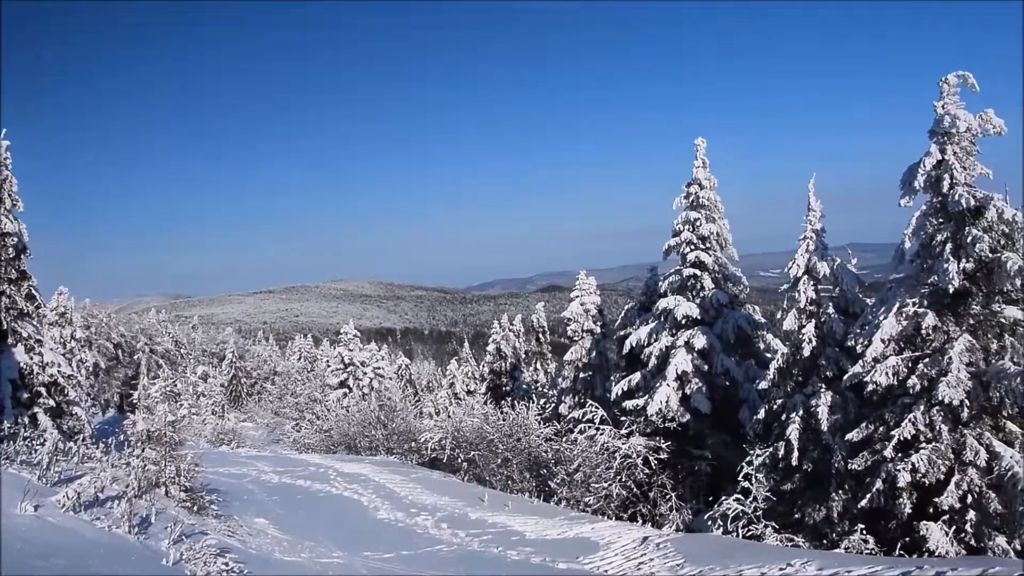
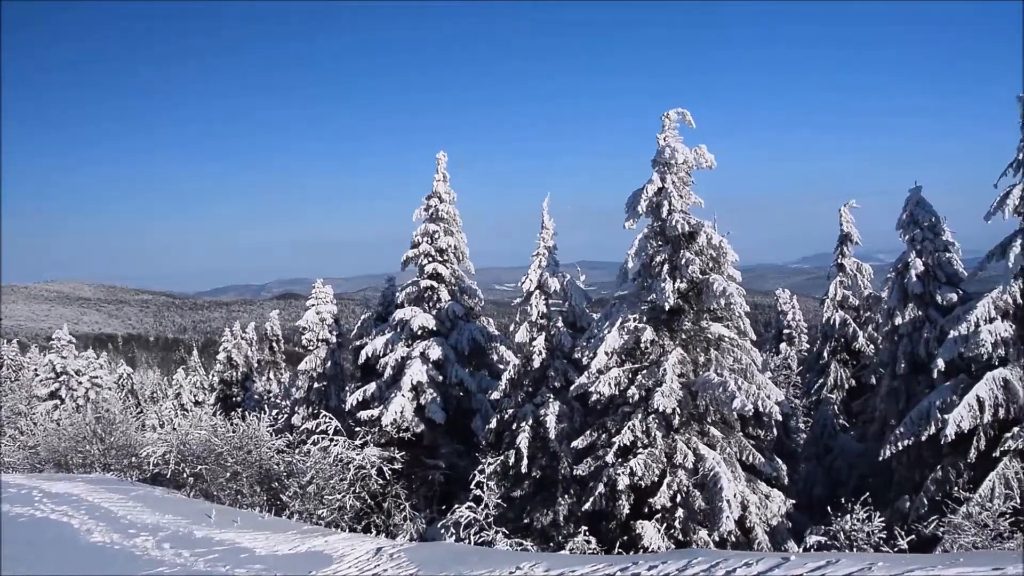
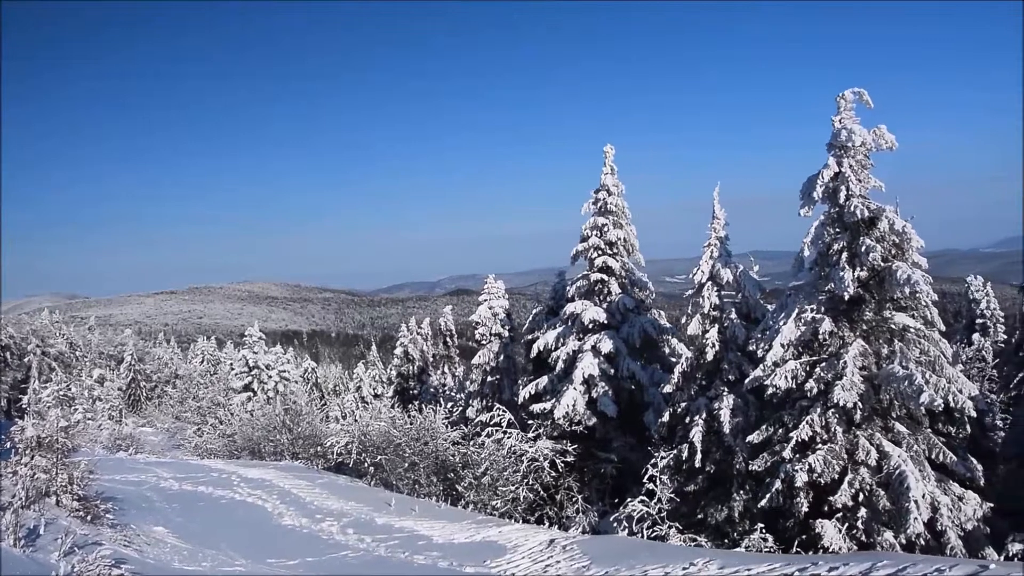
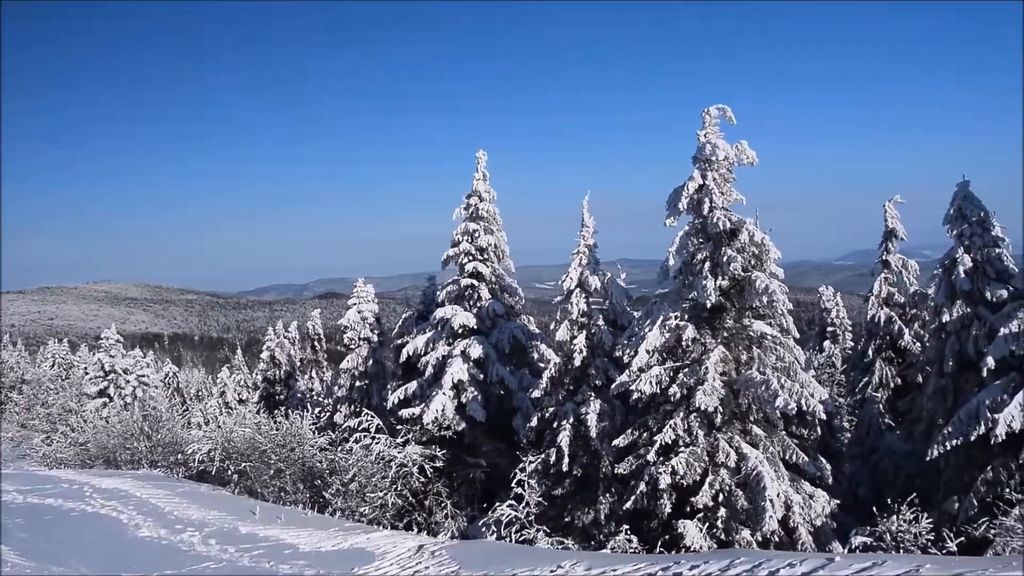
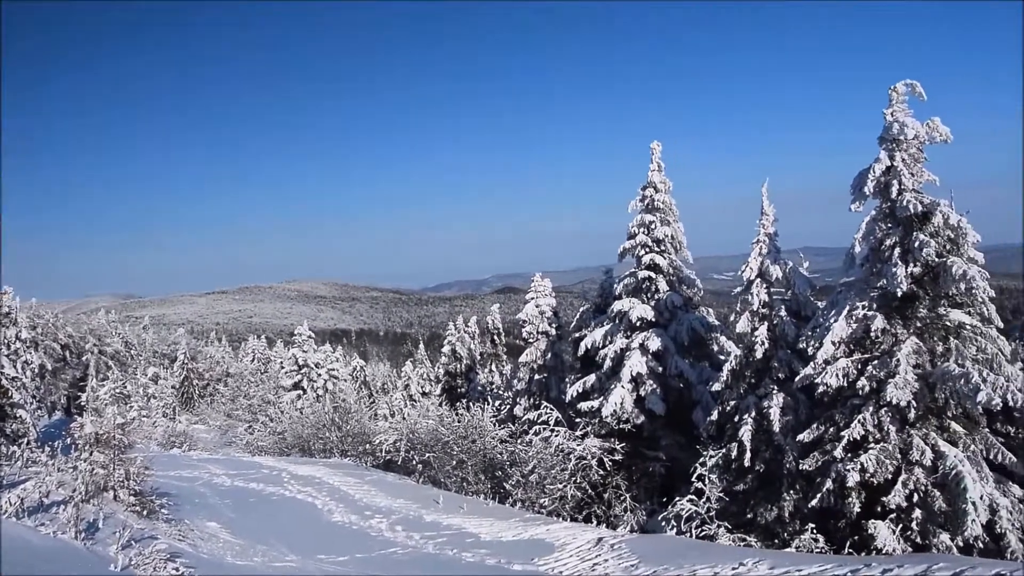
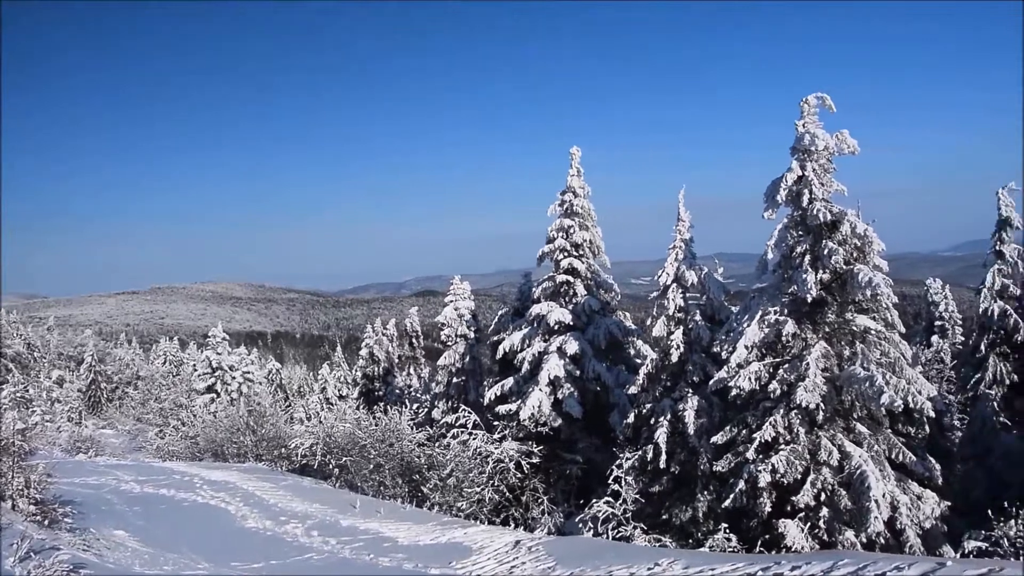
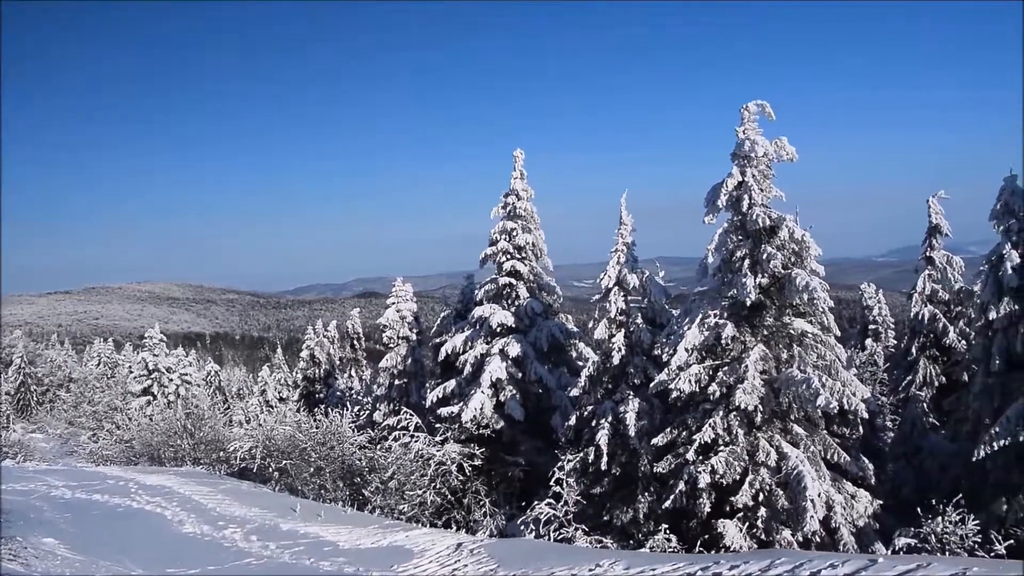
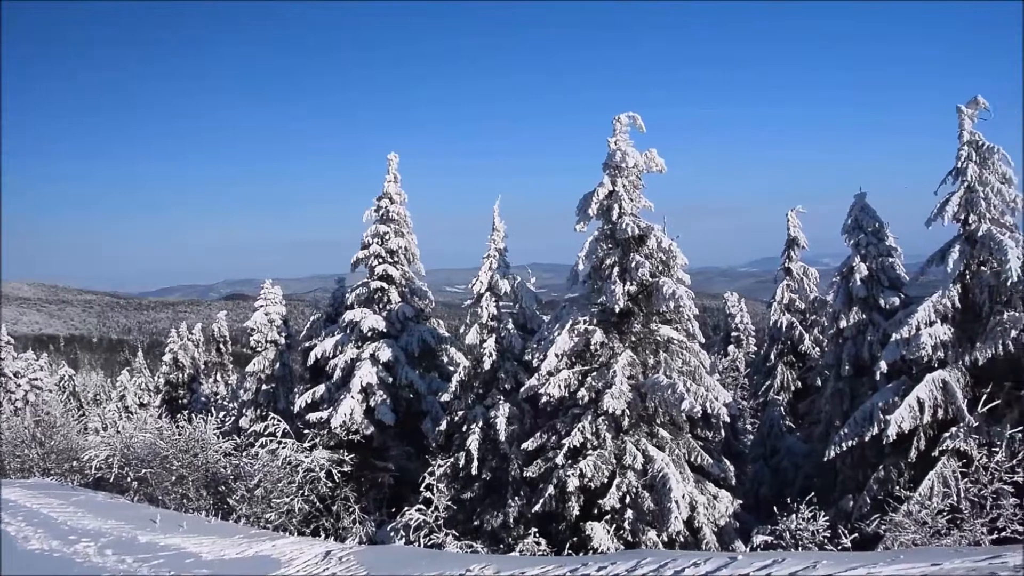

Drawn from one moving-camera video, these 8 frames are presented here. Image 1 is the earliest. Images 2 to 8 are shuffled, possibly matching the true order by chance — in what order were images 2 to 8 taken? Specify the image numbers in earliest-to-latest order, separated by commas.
5, 3, 6, 7, 4, 2, 8
